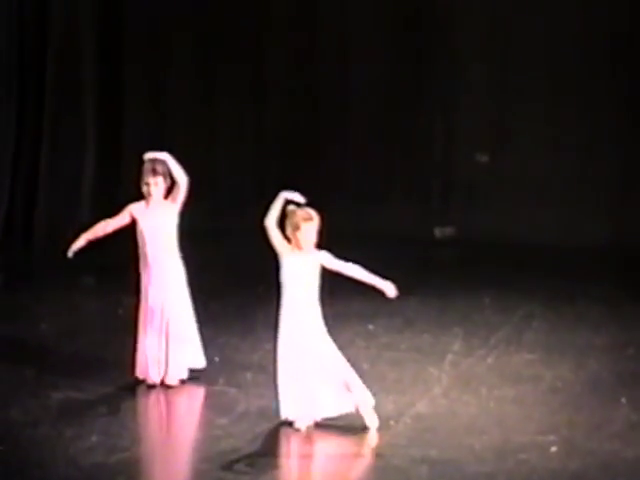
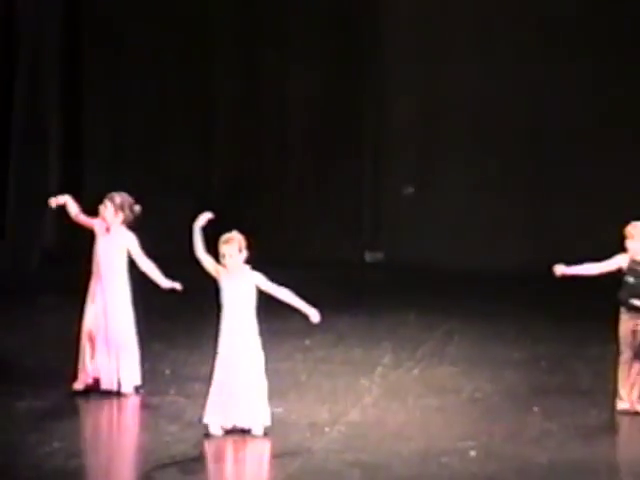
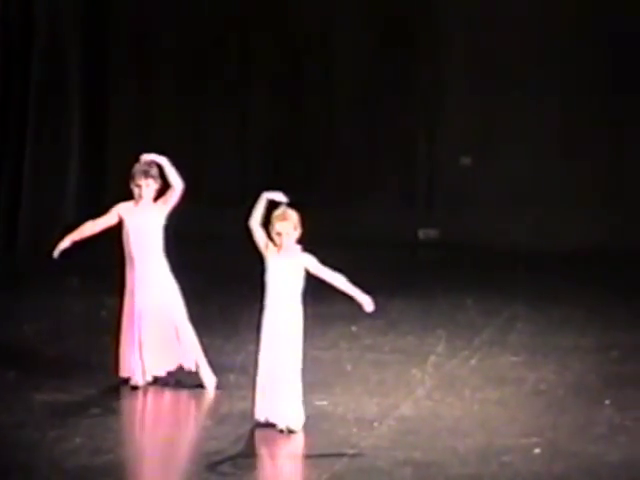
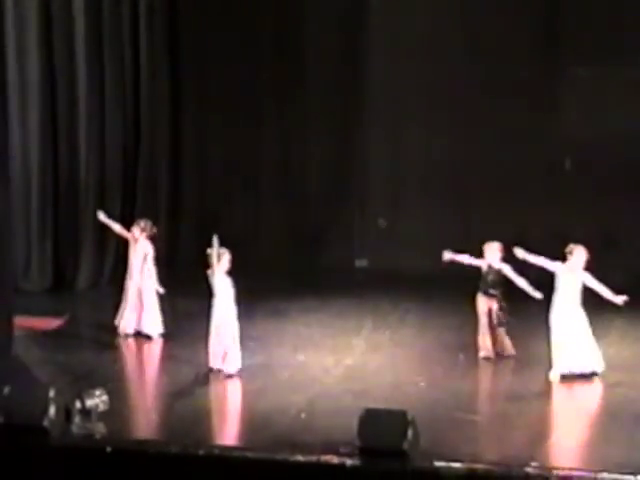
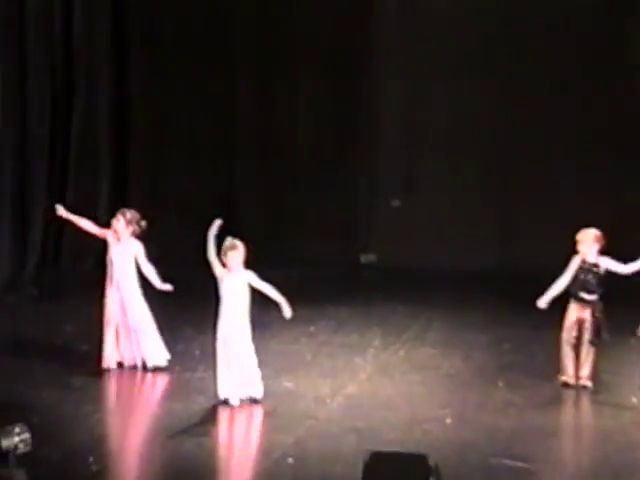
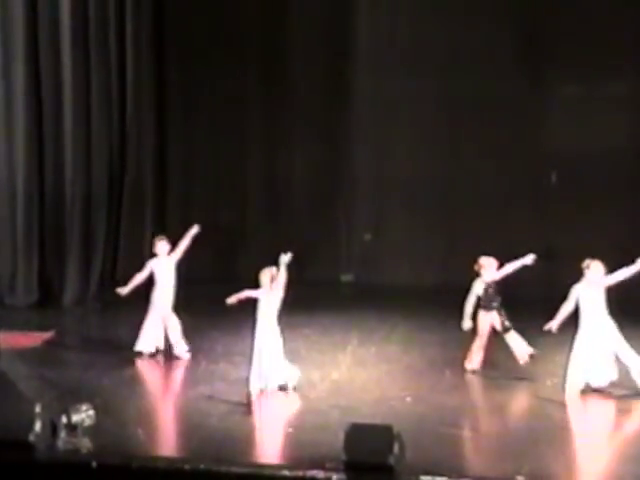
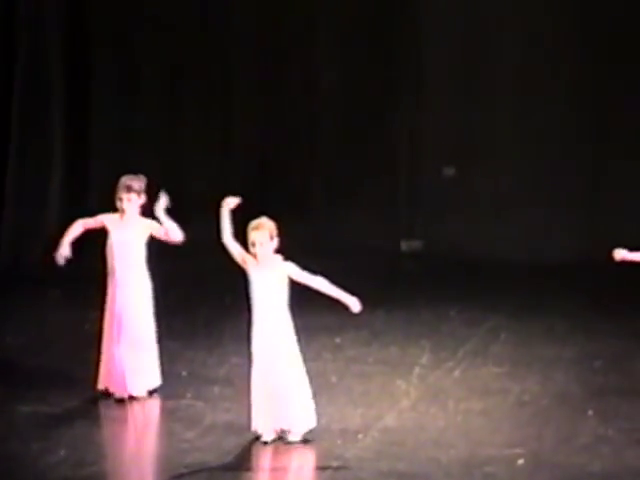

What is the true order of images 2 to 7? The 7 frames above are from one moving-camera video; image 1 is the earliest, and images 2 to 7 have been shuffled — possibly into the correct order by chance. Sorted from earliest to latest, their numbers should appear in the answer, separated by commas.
3, 7, 2, 5, 4, 6
